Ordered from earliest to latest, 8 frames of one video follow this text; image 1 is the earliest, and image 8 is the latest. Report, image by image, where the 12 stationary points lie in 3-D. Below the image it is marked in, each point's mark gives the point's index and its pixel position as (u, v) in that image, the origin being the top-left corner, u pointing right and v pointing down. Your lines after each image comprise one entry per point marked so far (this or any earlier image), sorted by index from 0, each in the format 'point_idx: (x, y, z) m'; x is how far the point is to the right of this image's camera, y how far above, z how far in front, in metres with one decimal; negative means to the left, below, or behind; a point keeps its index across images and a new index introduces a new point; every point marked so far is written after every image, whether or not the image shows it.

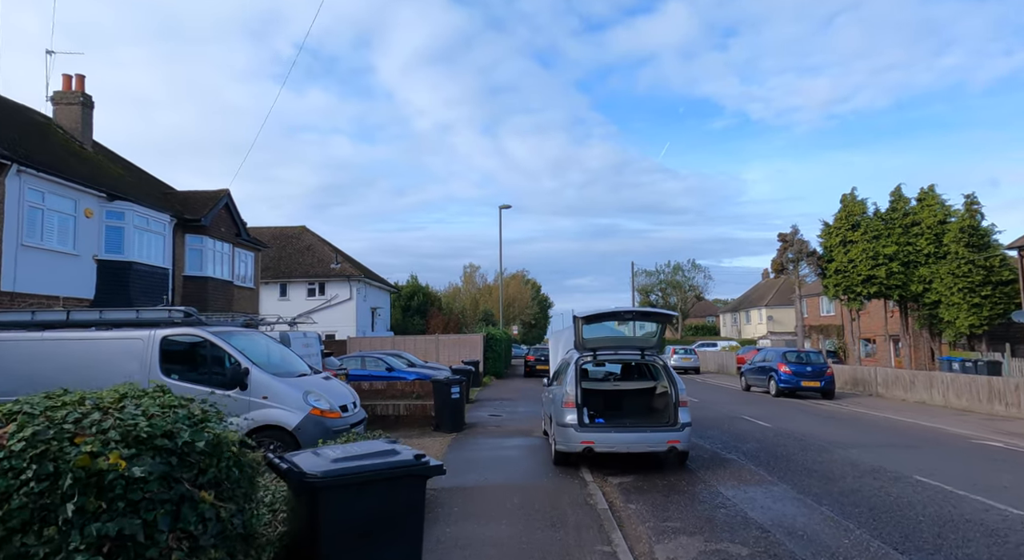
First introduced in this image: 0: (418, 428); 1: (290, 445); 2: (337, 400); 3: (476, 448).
0: (-2.0, -3.1, +13.4) m
1: (-2.7, -2.0, +7.9) m
2: (-2.3, -1.6, +8.7) m
3: (-0.6, -2.8, +10.7) m
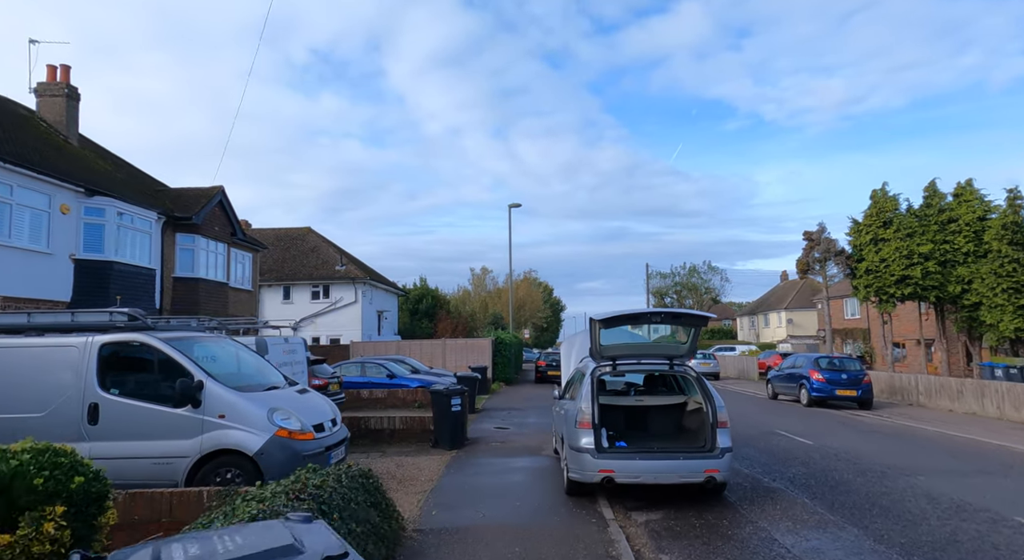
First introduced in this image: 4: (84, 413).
0: (-1.8, -3.0, +12.1) m
1: (-2.7, -2.0, +6.7) m
2: (-2.3, -1.6, +7.4) m
3: (-0.5, -2.7, +9.4) m
4: (-4.4, -1.4, +6.6) m
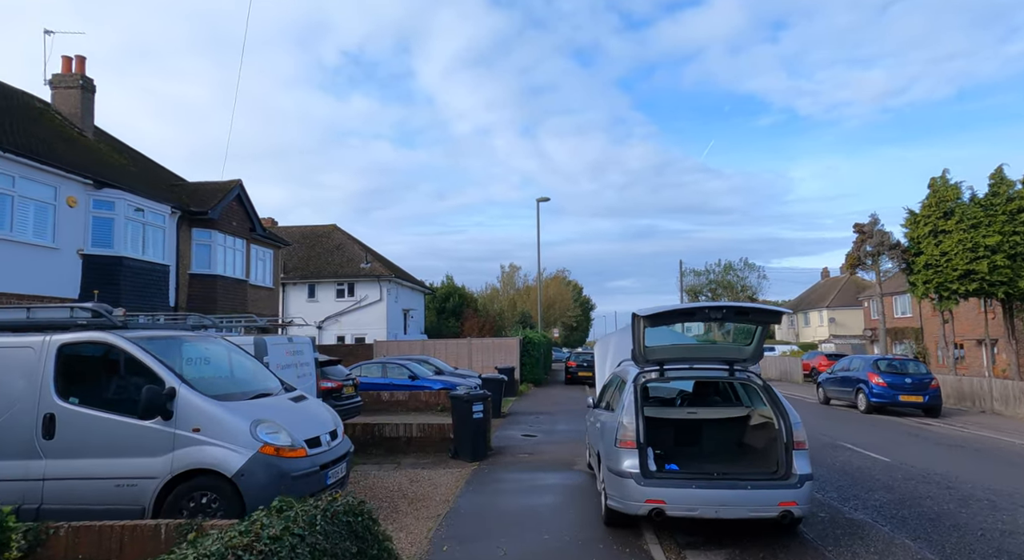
0: (-1.3, -2.9, +11.1) m
1: (-2.4, -1.9, +5.6) m
2: (-2.0, -1.5, +6.4) m
3: (-0.1, -2.6, +8.2) m
4: (-4.1, -1.3, +5.7) m
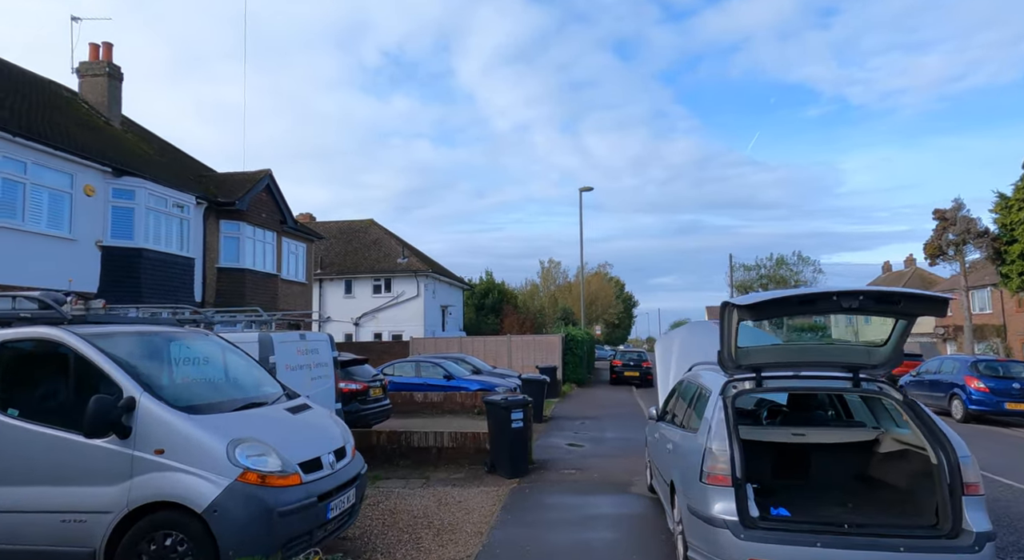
0: (-0.7, -2.8, +9.8) m
1: (-2.1, -1.8, +4.4) m
2: (-1.6, -1.3, +5.1) m
3: (+0.3, -2.5, +6.9) m
4: (-3.8, -1.1, +4.6) m
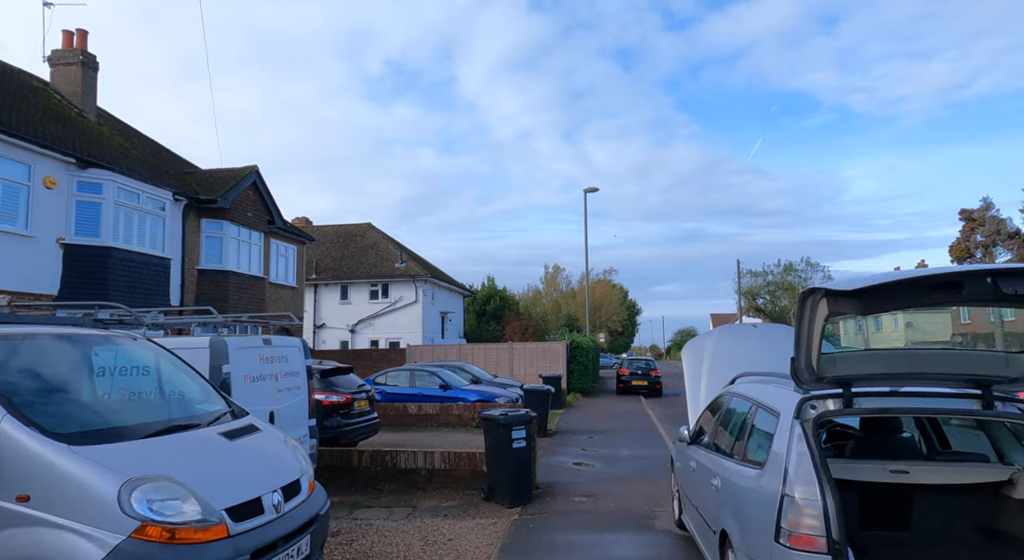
0: (-0.6, -2.8, +8.5) m
1: (-2.1, -1.7, +3.2) m
2: (-1.6, -1.3, +3.9) m
3: (+0.3, -2.4, +5.6) m
4: (-3.8, -1.0, +3.3) m
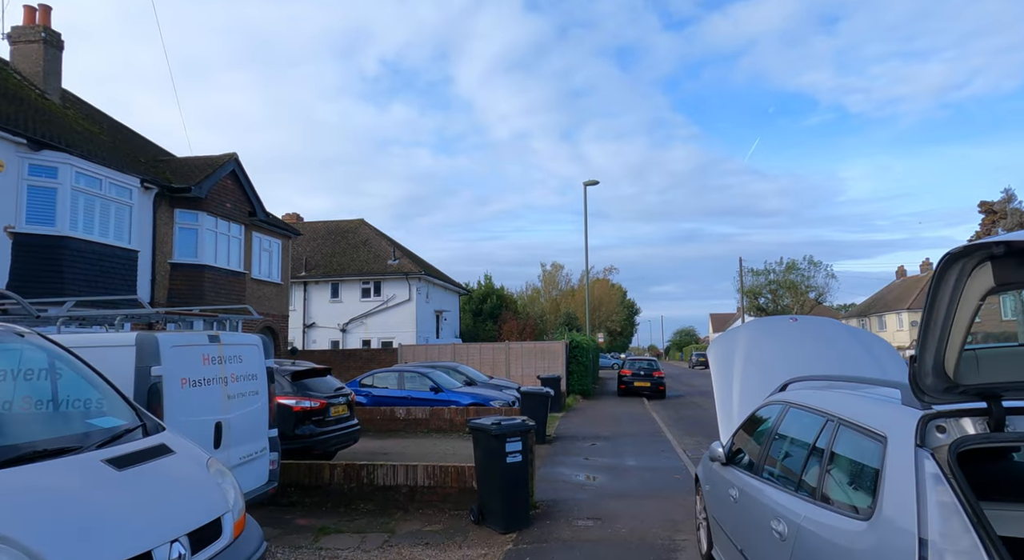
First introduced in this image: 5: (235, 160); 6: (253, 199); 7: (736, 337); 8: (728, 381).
0: (-0.7, -2.6, +7.4) m
1: (-2.2, -1.5, +2.0) m
2: (-1.7, -1.1, +2.8) m
3: (+0.3, -2.3, +4.5) m
4: (-3.9, -0.9, +2.2) m
5: (-7.4, +3.2, +17.4) m
6: (-7.4, +2.3, +18.6) m
7: (+2.1, -0.5, +6.2) m
8: (+2.0, -1.0, +6.3) m
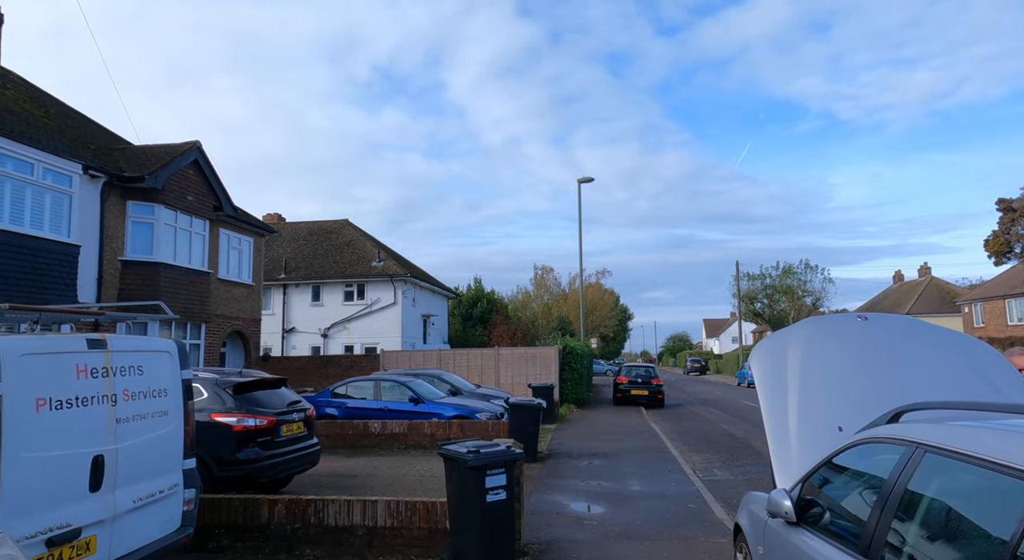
0: (-0.9, -2.5, +5.9) m
1: (-2.2, -1.4, +0.5) m
2: (-1.8, -1.0, +1.3) m
3: (+0.2, -2.2, +3.0) m
4: (-3.9, -0.8, +0.7) m
5: (-7.7, +3.2, +15.9) m
6: (-7.7, +2.3, +17.1) m
7: (+1.9, -0.4, +4.8) m
8: (+1.9, -0.9, +4.8) m
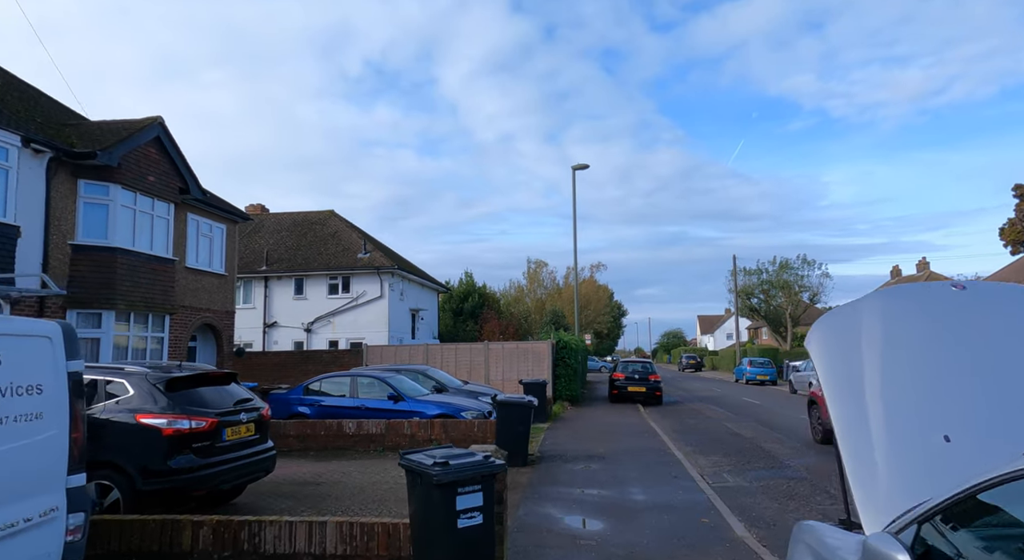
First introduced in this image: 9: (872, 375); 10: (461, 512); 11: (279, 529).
0: (-1.0, -2.3, +4.7) m
1: (-2.3, -1.2, -0.6) m
2: (-1.9, -0.8, +0.1) m
3: (+0.1, -2.0, +1.9) m
4: (-4.0, -0.6, -0.5) m
5: (-8.0, +3.5, +14.6) m
6: (-8.0, +2.6, +15.8) m
7: (+1.8, -0.2, +3.6) m
8: (+1.7, -0.6, +3.7) m
9: (+1.8, -0.6, +3.6) m
10: (-0.3, -1.5, +4.3) m
11: (-1.7, -1.9, +4.8) m
